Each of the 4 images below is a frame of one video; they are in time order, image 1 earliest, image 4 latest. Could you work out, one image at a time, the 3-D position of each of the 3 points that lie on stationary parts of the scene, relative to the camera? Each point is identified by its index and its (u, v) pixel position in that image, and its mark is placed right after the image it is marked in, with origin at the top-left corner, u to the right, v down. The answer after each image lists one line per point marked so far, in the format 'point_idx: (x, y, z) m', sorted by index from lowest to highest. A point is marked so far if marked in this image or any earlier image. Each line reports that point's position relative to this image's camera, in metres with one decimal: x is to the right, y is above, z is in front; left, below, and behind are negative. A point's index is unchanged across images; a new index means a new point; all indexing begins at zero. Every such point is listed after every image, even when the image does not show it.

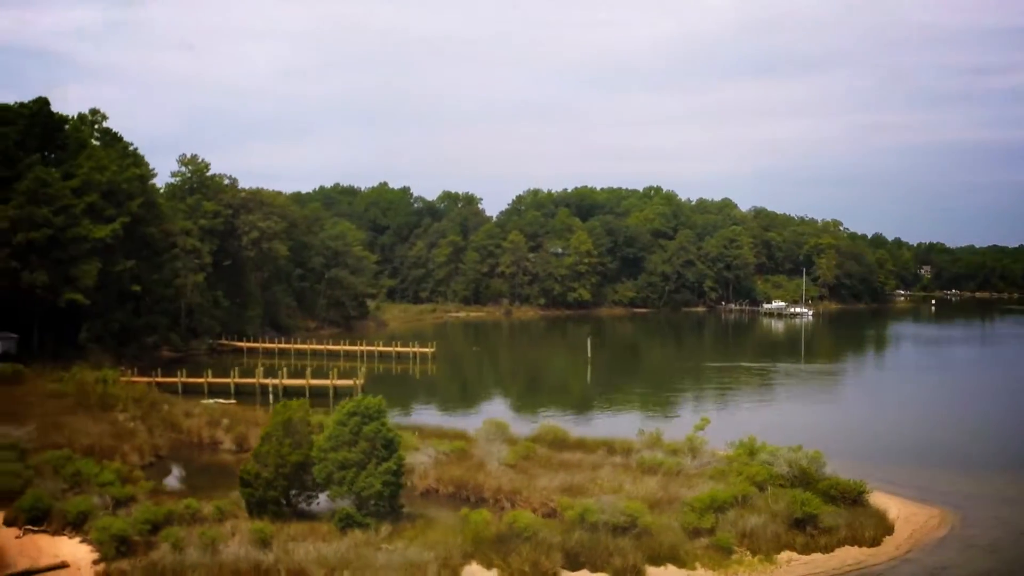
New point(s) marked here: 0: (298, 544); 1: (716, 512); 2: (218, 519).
0: (-2.8, -3.1, +18.6) m
1: (+2.7, -3.0, +19.0) m
2: (-4.0, -2.9, +20.0) m
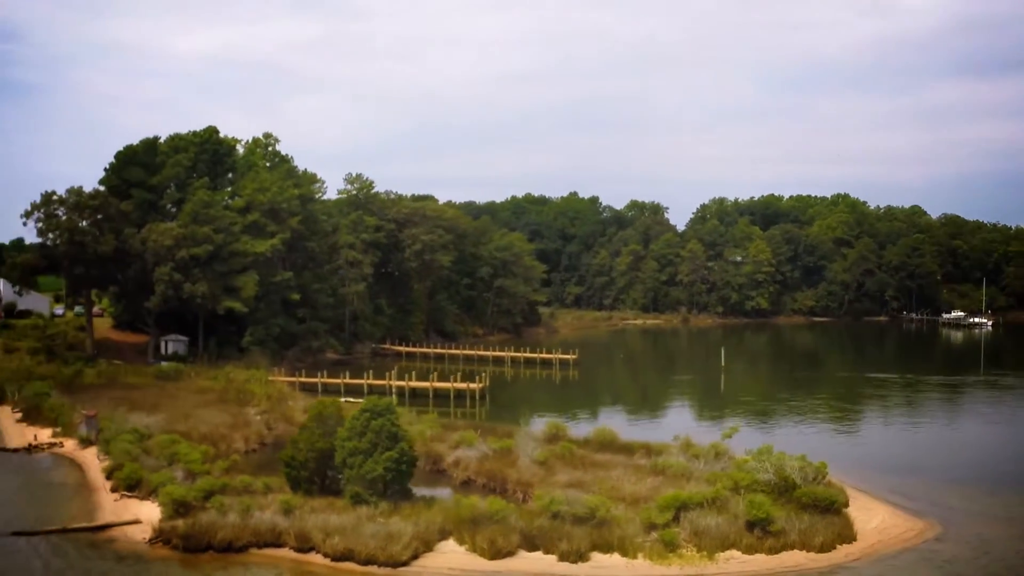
0: (-3.0, -3.4, +21.8) m
1: (+2.4, -3.3, +21.3) m
2: (-4.0, -3.2, +23.5) m
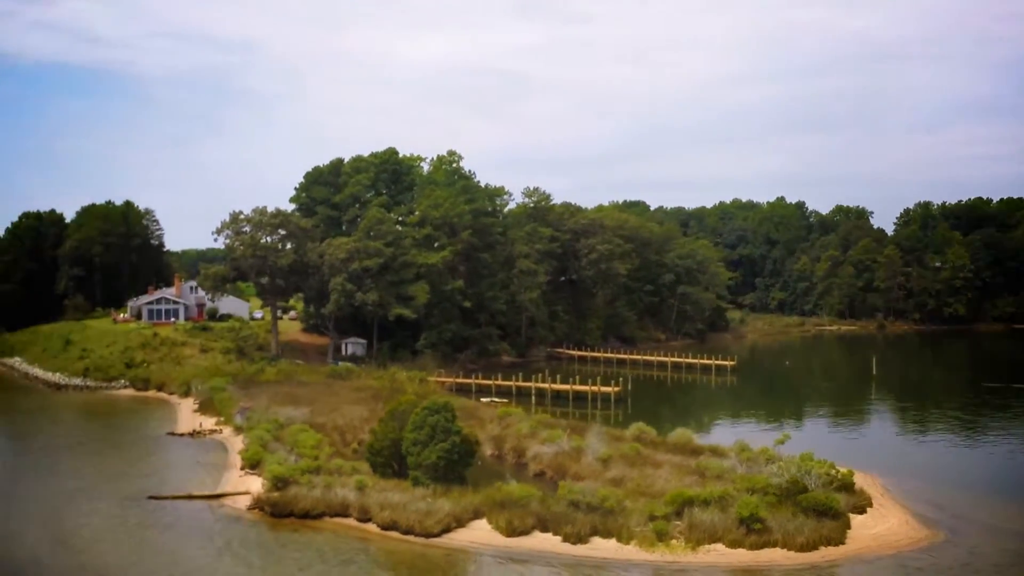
0: (-2.4, -3.7, +25.6) m
1: (+2.9, -3.6, +24.1) m
2: (-3.1, -3.5, +27.4) m
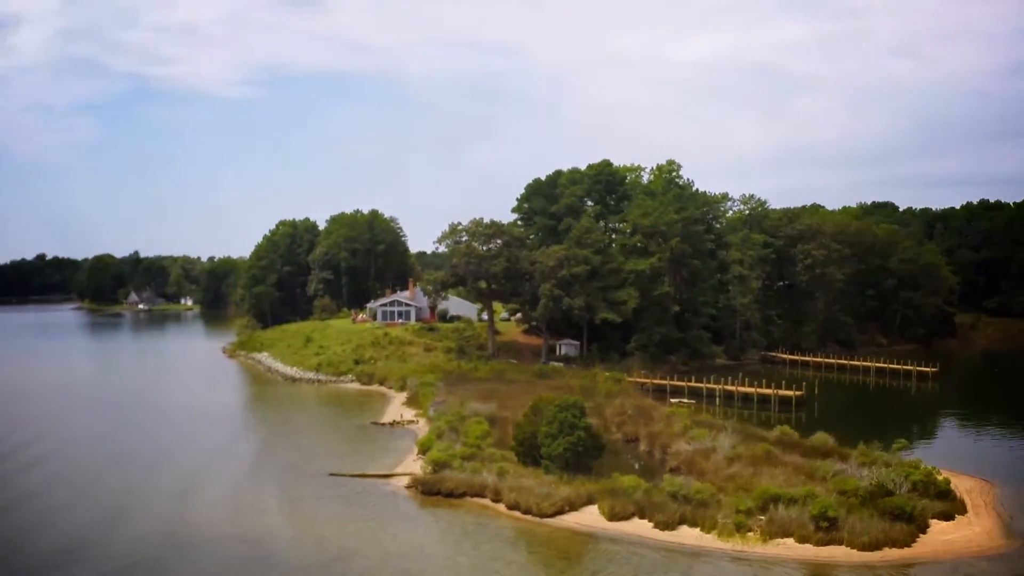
0: (0.0, -4.0, +29.6) m
1: (+4.8, -4.0, +27.1) m
2: (-0.3, -3.8, +31.5) m
